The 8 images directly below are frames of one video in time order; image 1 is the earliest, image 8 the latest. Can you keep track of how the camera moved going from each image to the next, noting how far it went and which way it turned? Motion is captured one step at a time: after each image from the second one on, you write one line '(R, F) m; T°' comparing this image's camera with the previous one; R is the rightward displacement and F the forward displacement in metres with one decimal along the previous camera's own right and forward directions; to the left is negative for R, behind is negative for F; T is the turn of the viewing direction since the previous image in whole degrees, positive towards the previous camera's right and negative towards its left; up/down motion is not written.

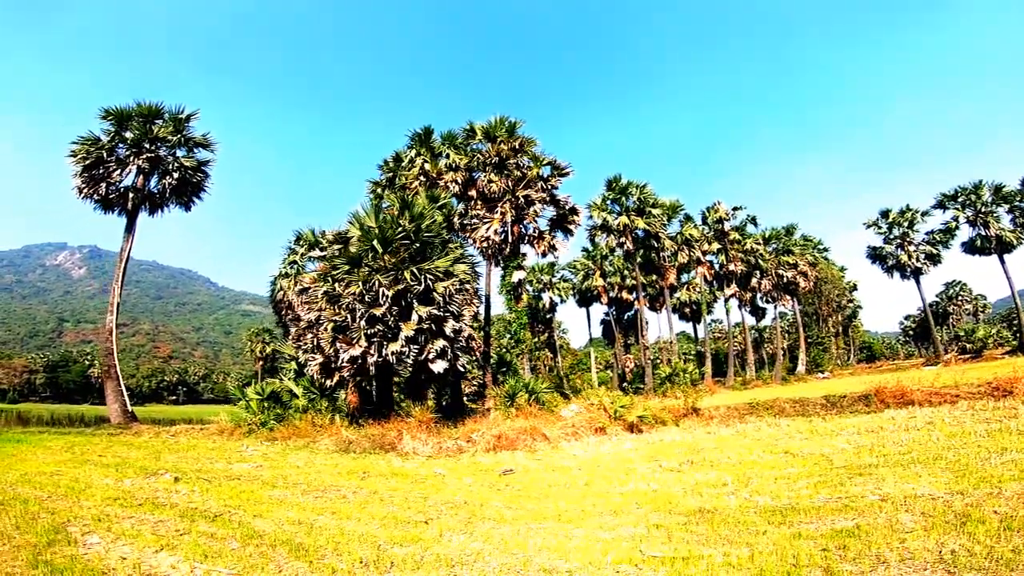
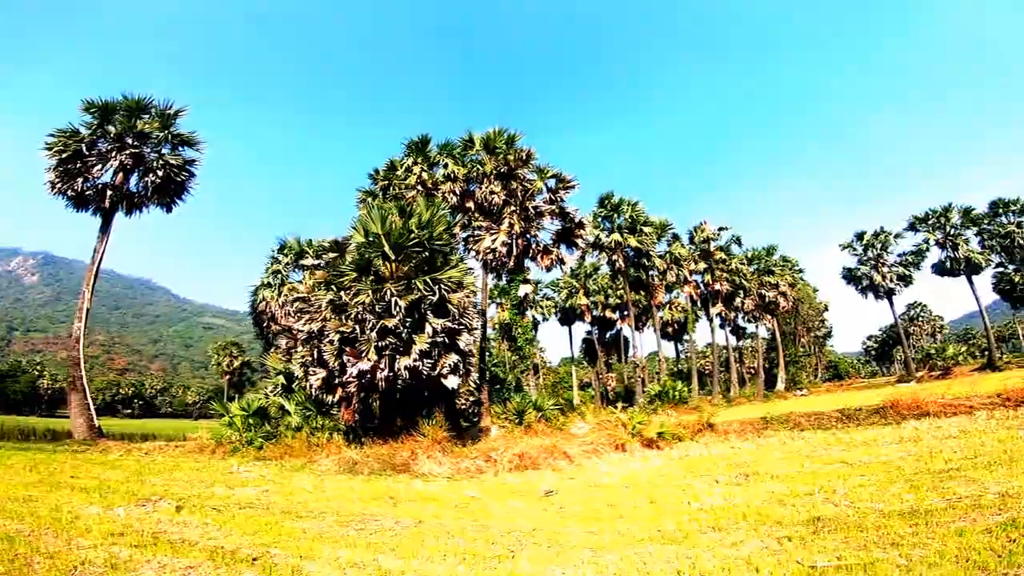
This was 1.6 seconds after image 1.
(-2.0, +0.7) m; +5°
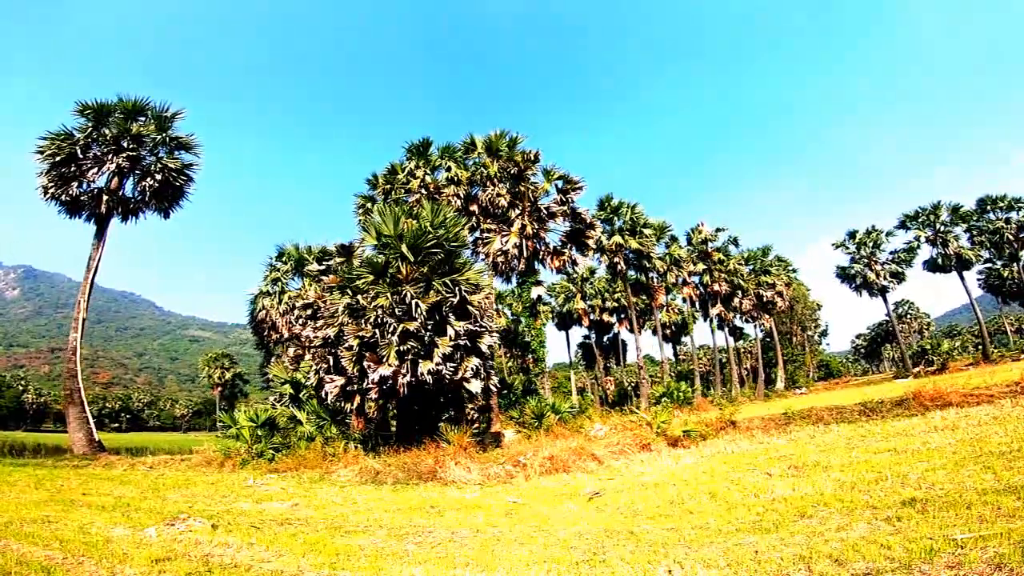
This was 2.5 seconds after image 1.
(-1.3, +0.3) m; +2°
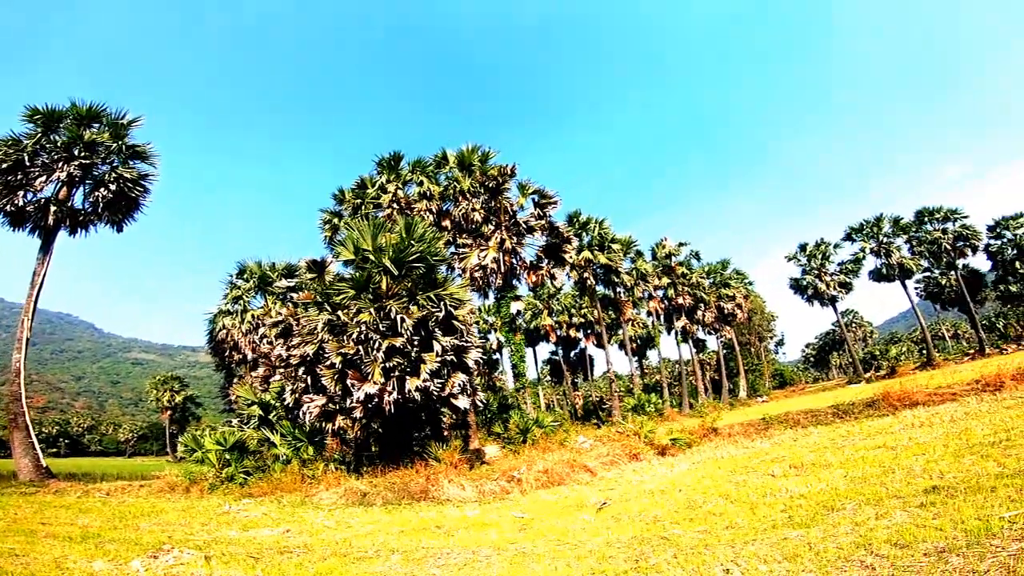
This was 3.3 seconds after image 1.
(-1.1, +0.2) m; +5°
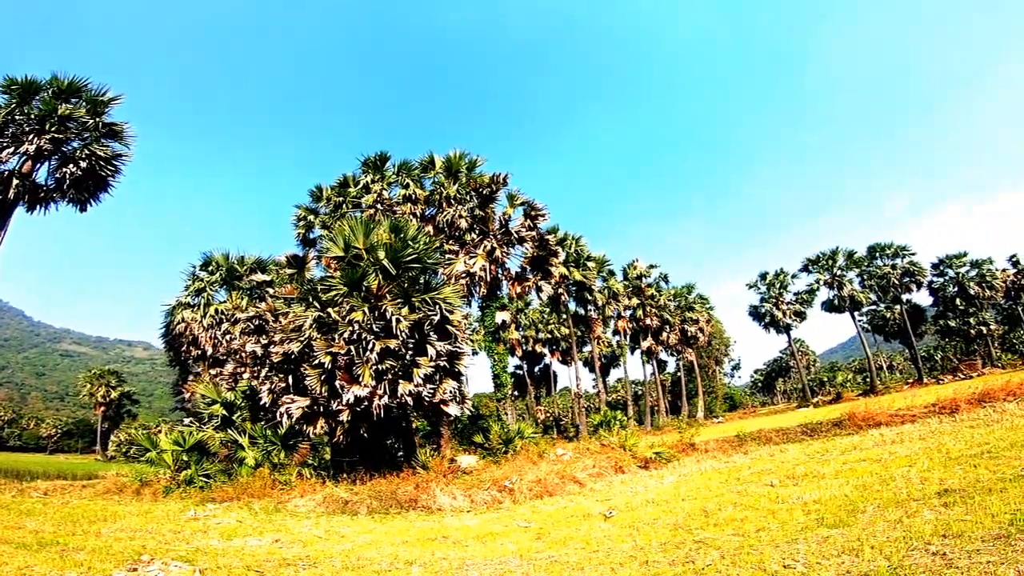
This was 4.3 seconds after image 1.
(-1.4, +0.2) m; +6°
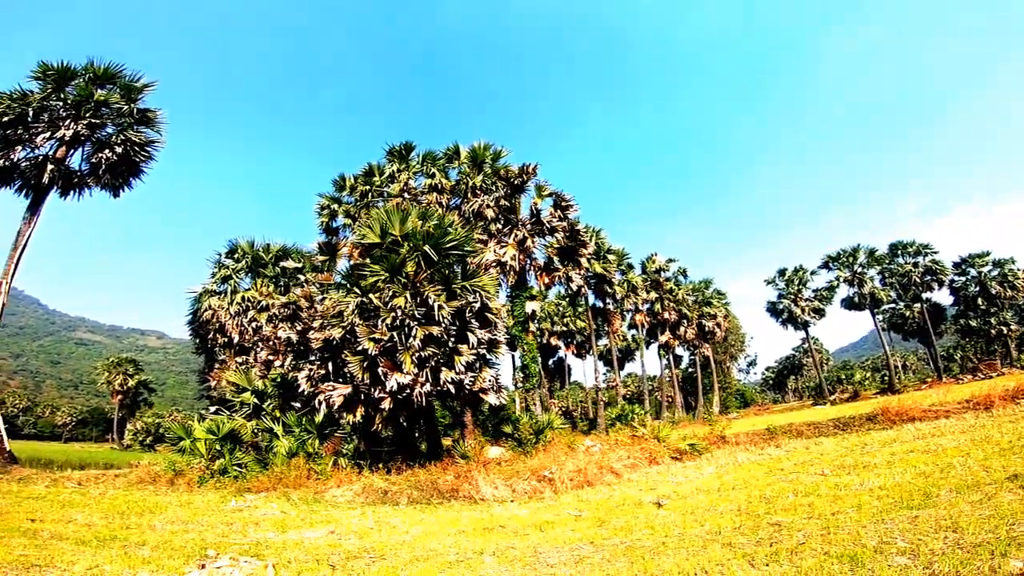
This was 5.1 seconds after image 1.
(-1.1, +0.1) m; 0°
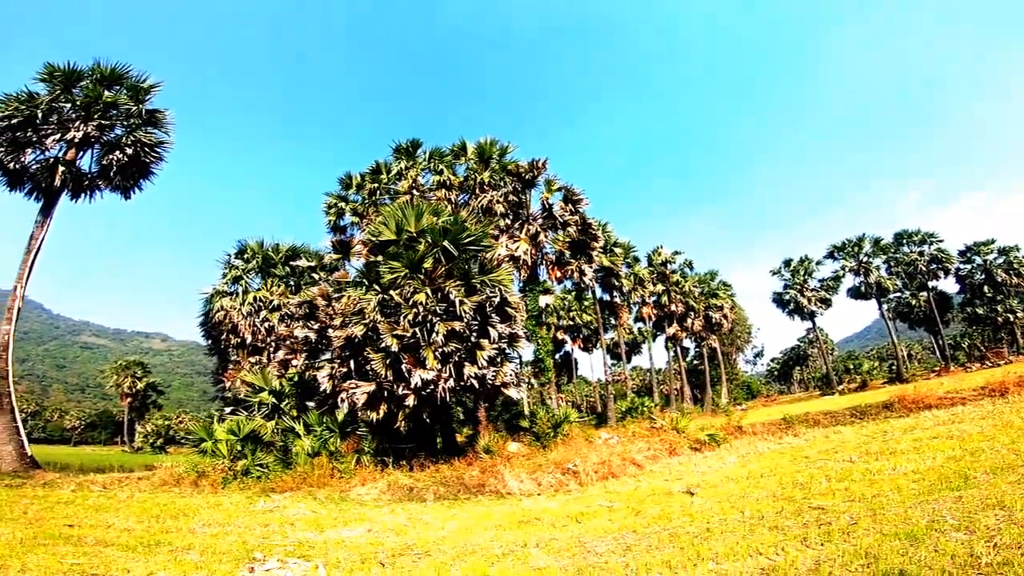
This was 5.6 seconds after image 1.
(-0.6, 0.0) m; 0°
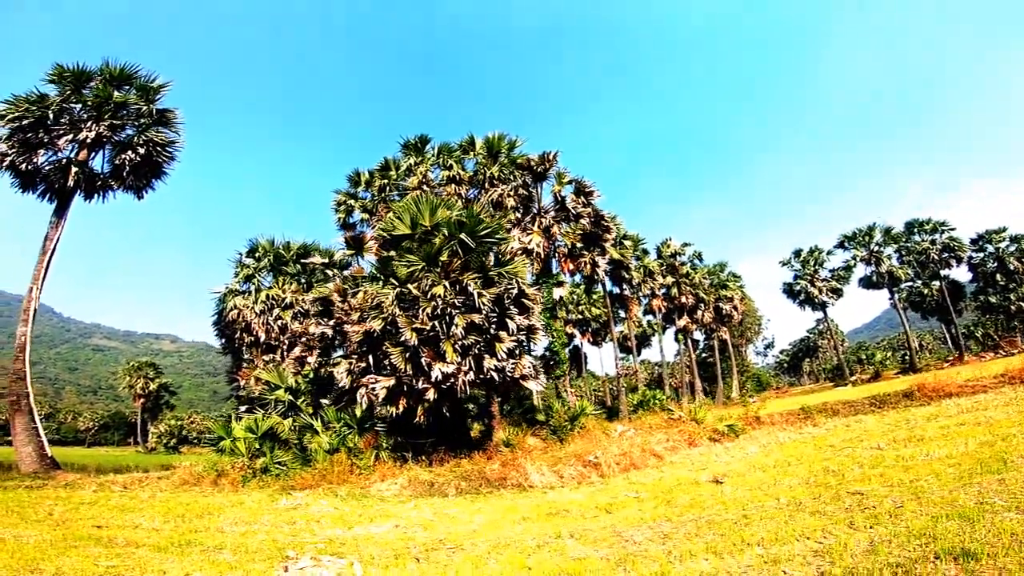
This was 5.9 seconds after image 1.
(-0.4, +0.1) m; 0°
